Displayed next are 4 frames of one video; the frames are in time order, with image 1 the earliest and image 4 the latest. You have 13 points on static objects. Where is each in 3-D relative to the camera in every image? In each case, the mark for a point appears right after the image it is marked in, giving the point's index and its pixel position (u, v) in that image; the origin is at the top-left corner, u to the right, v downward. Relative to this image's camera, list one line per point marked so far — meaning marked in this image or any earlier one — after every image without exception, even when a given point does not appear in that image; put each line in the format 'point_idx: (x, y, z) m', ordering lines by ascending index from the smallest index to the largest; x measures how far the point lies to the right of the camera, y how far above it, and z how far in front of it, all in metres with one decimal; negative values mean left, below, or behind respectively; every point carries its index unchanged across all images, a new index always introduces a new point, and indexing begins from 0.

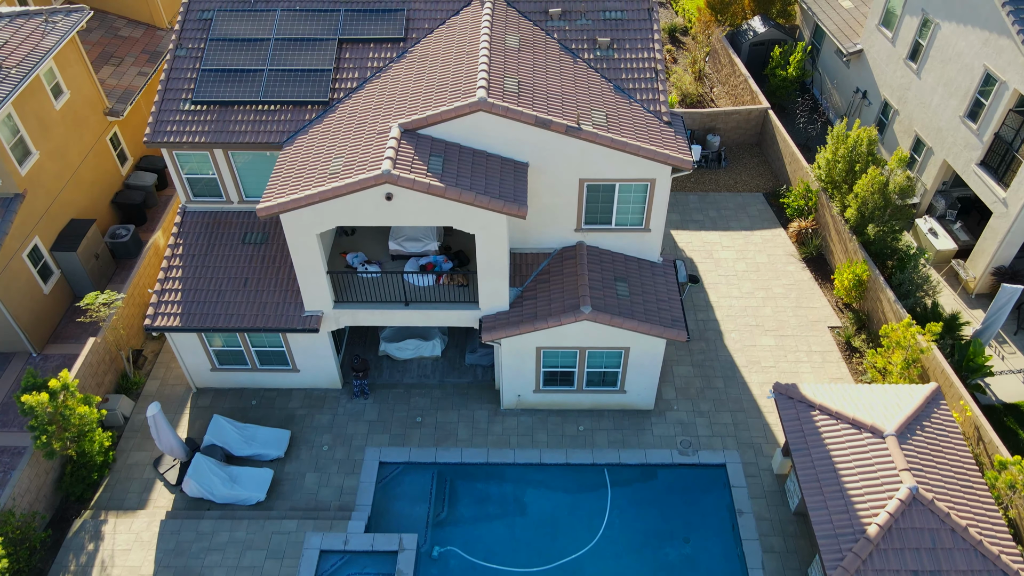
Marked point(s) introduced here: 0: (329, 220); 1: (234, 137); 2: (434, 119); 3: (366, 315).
0: (-4.8, +1.8, +17.7) m
1: (-8.1, +4.4, +19.8) m
2: (-2.1, +4.5, +17.9) m
3: (-4.3, -0.8, +20.0) m
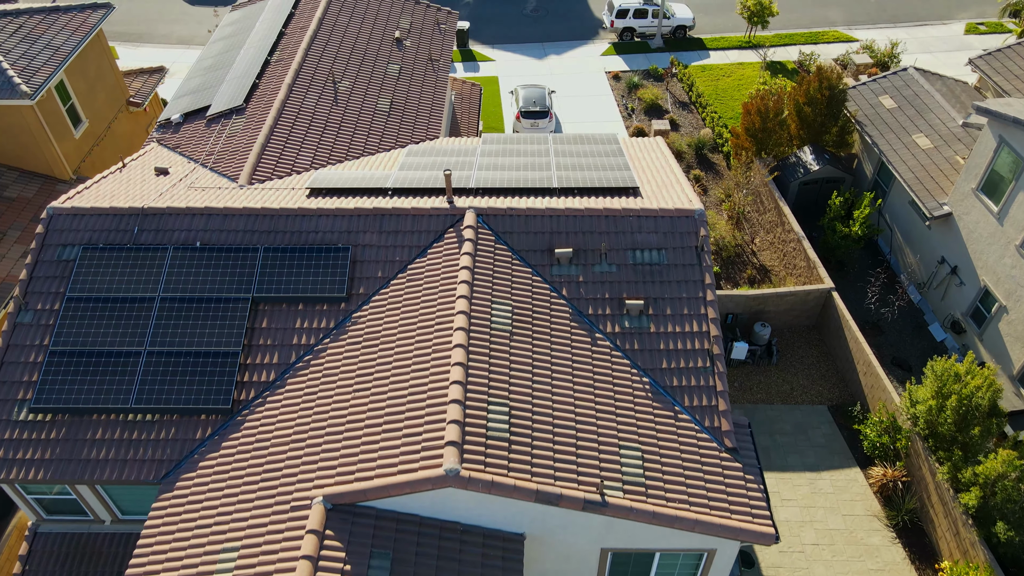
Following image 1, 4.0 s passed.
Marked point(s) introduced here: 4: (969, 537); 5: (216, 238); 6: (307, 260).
0: (-5.0, -6.2, +11.2) m
1: (-8.4, -3.6, +13.3) m
2: (-2.3, -3.5, +11.4) m
3: (-4.5, -8.8, +13.5) m
4: (+11.9, -6.5, +17.5) m
5: (-6.8, +1.1, +15.4) m
6: (-4.6, +0.6, +15.0) m
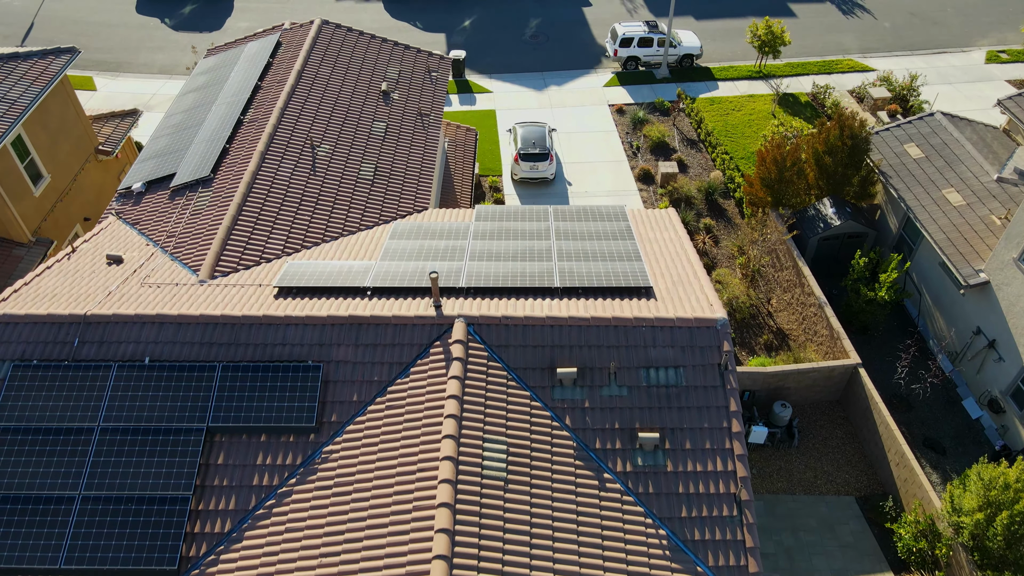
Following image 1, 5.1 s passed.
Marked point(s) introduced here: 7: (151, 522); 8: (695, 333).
0: (-5.1, -8.6, +9.3) m
1: (-8.4, -6.0, +11.3) m
2: (-2.4, -5.9, +9.5) m
3: (-4.6, -11.2, +11.5) m
4: (+11.8, -8.9, +15.6) m
5: (-6.8, -1.3, +13.4) m
6: (-4.7, -1.8, +13.0) m
7: (-6.4, -4.1, +12.0) m
8: (+3.6, -0.9, +13.3) m
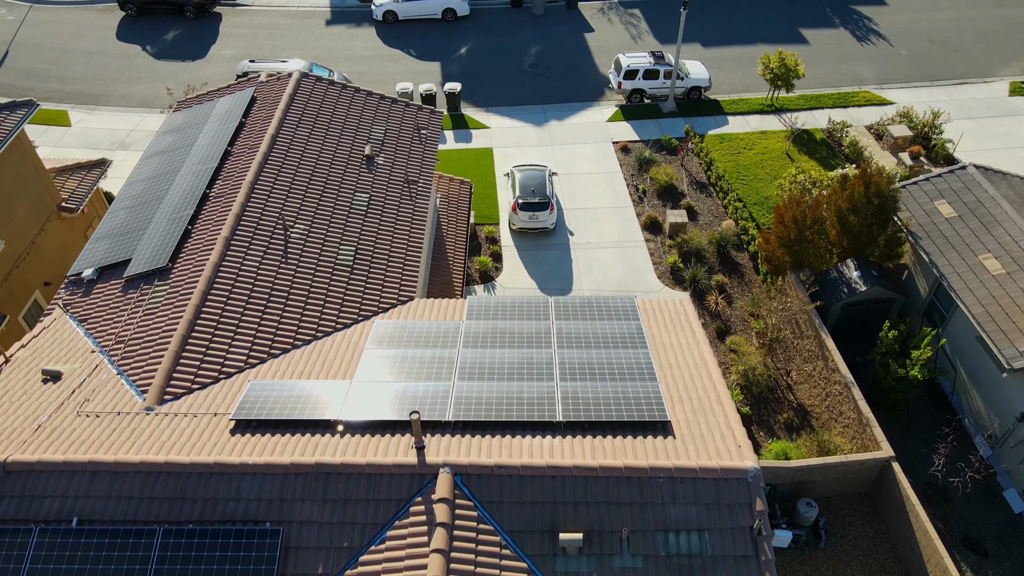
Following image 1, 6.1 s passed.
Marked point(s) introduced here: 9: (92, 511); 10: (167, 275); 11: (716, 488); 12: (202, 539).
0: (-5.2, -11.1, +7.2) m
1: (-8.5, -8.4, +9.3) m
2: (-2.5, -8.4, +7.4) m
3: (-4.7, -13.7, +9.5) m
4: (+11.7, -11.4, +13.5) m
5: (-6.9, -3.7, +11.4) m
6: (-4.8, -4.2, +11.0) m
7: (-6.5, -6.6, +9.9) m
8: (+3.5, -3.4, +11.3) m
9: (-7.1, -3.8, +11.4) m
10: (-8.2, +0.3, +16.1) m
11: (+3.4, -3.4, +11.3) m
12: (-5.1, -4.1, +11.1) m
